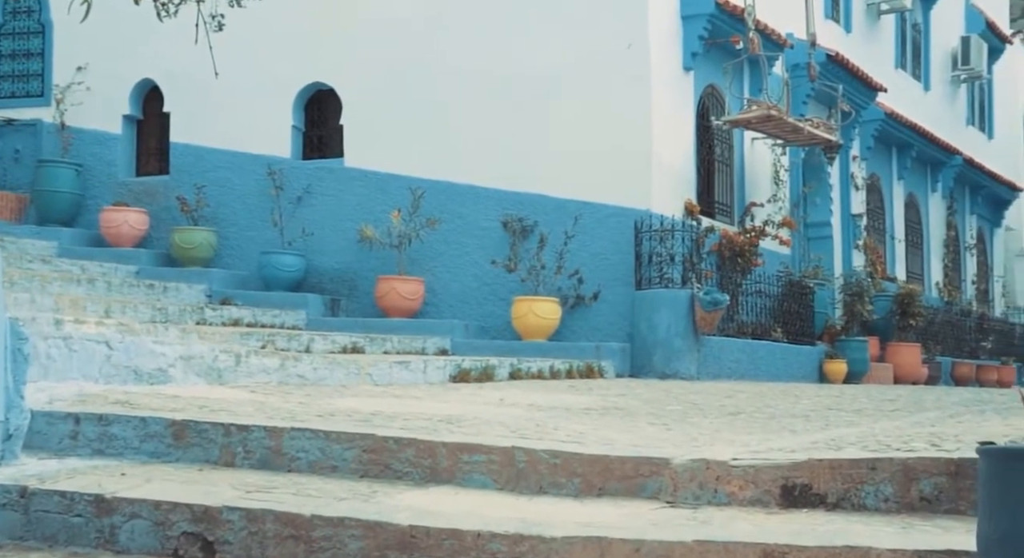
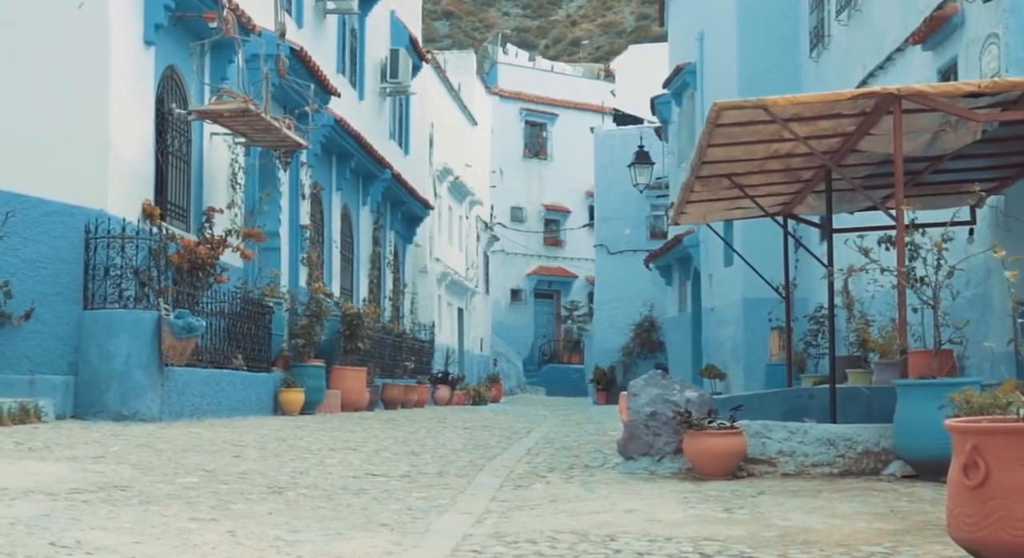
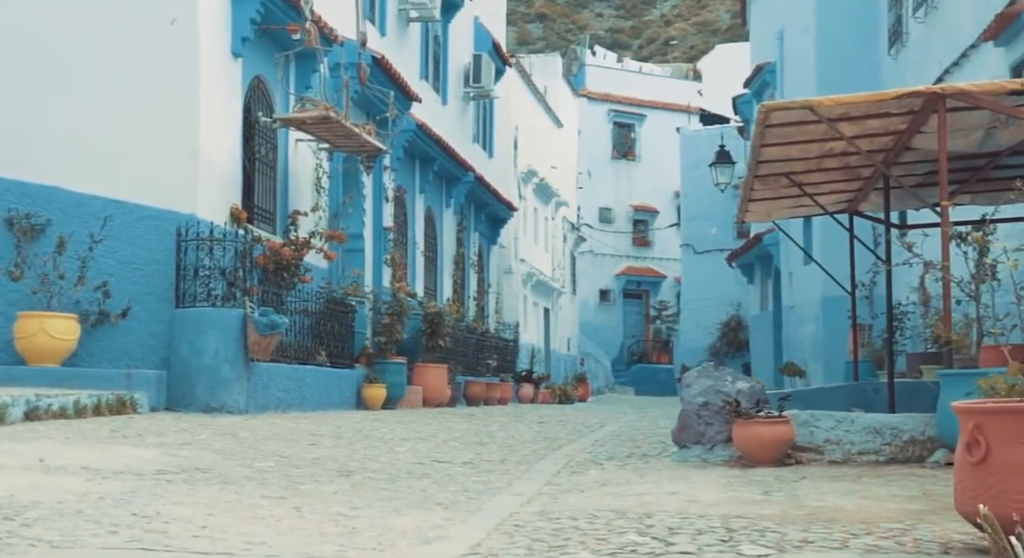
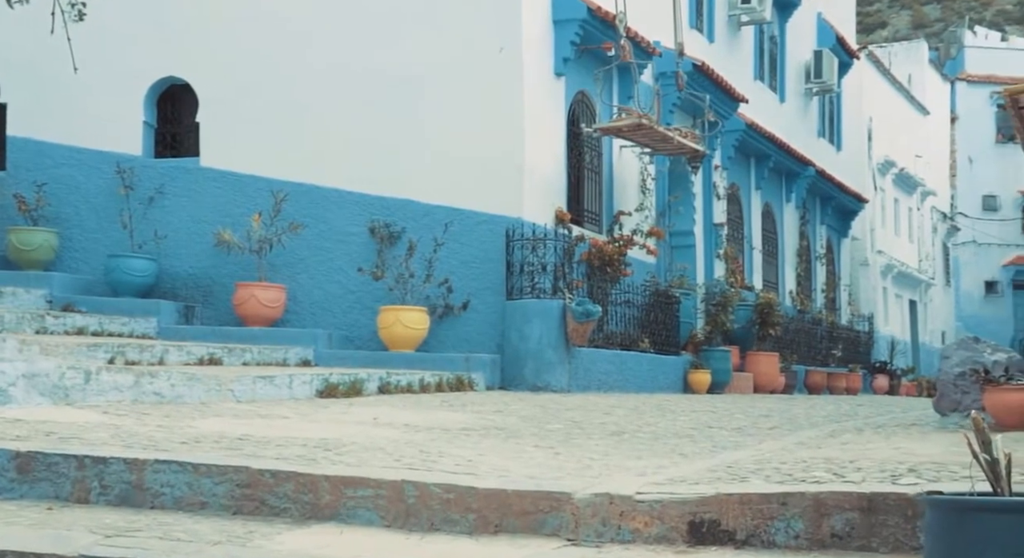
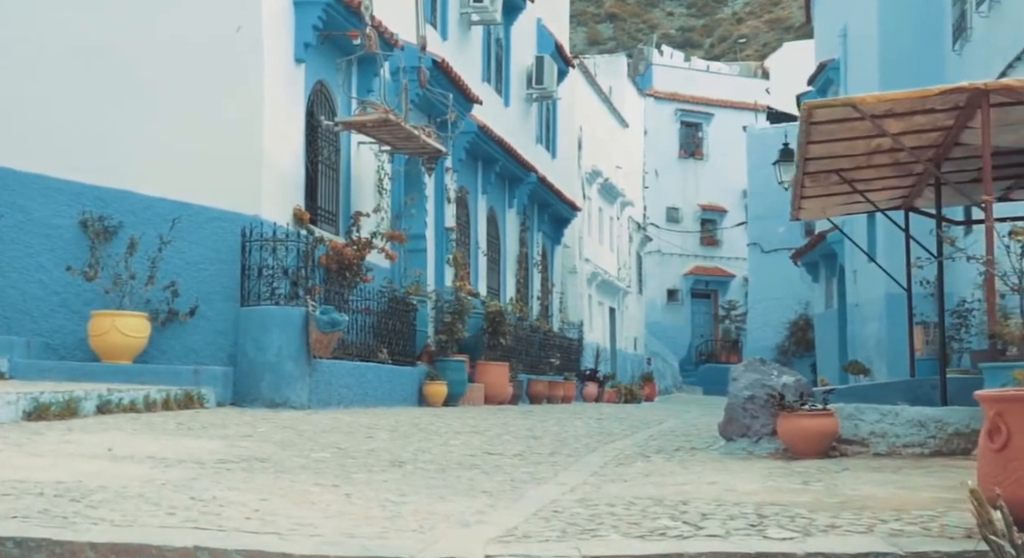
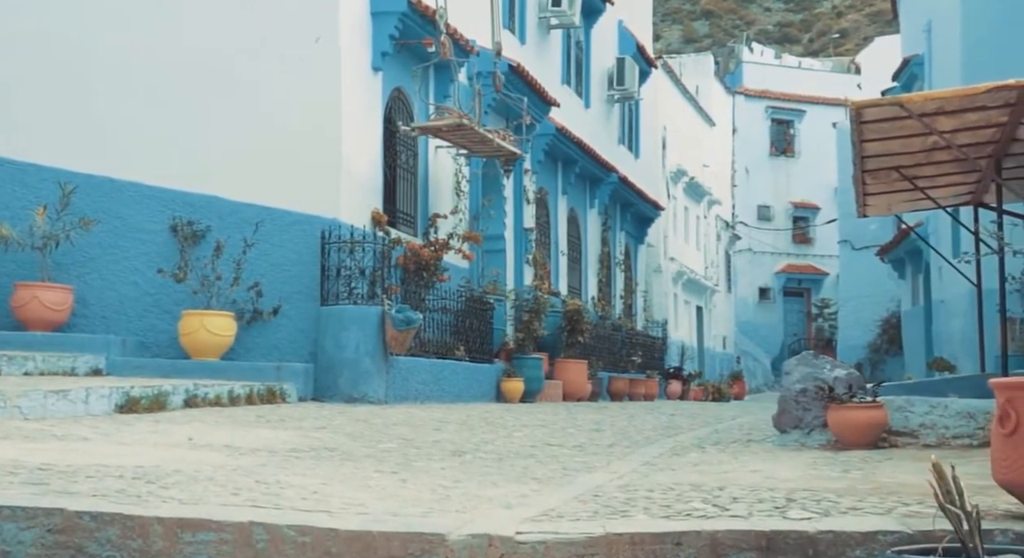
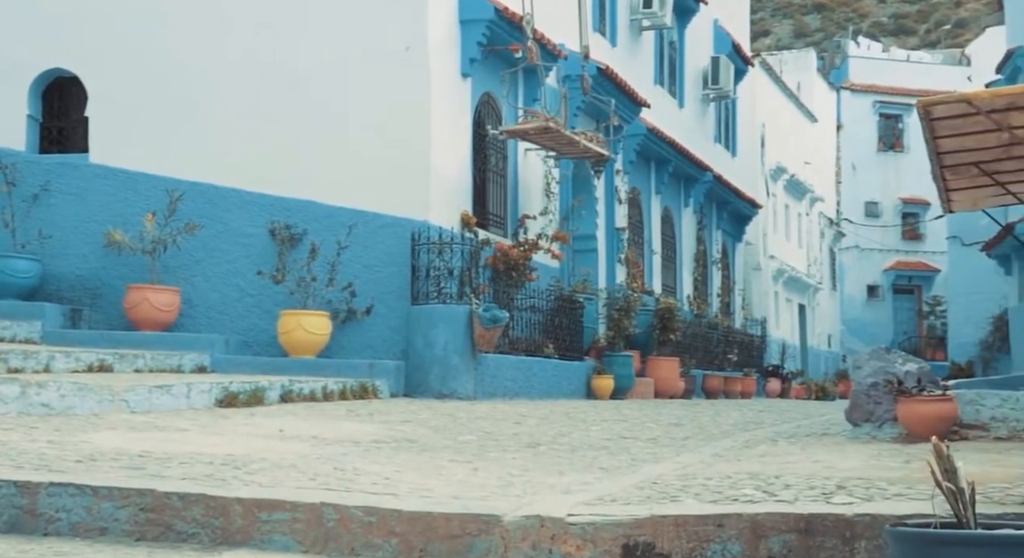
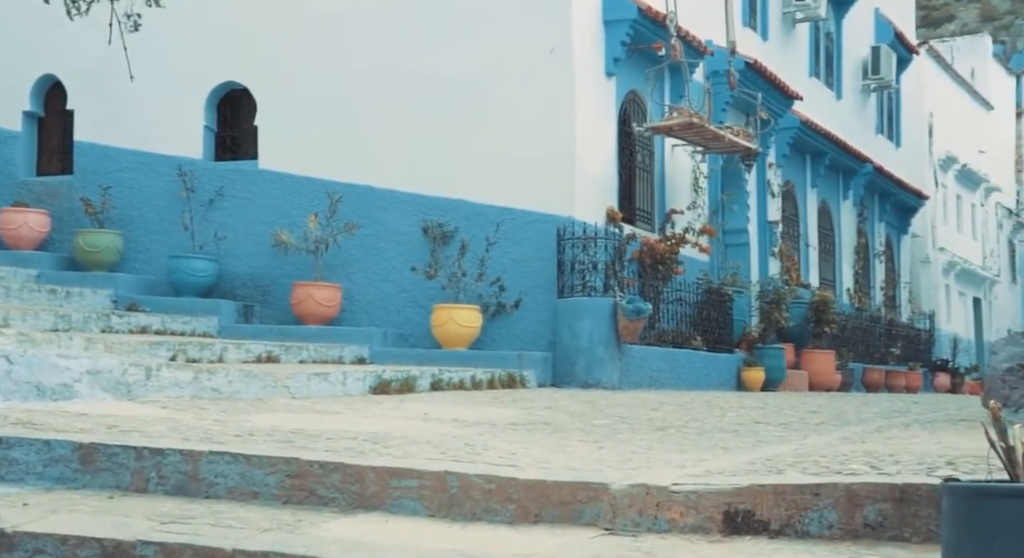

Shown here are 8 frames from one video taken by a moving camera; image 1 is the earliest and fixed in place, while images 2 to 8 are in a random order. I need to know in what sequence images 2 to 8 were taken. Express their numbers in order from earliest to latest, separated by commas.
8, 4, 7, 6, 5, 3, 2
